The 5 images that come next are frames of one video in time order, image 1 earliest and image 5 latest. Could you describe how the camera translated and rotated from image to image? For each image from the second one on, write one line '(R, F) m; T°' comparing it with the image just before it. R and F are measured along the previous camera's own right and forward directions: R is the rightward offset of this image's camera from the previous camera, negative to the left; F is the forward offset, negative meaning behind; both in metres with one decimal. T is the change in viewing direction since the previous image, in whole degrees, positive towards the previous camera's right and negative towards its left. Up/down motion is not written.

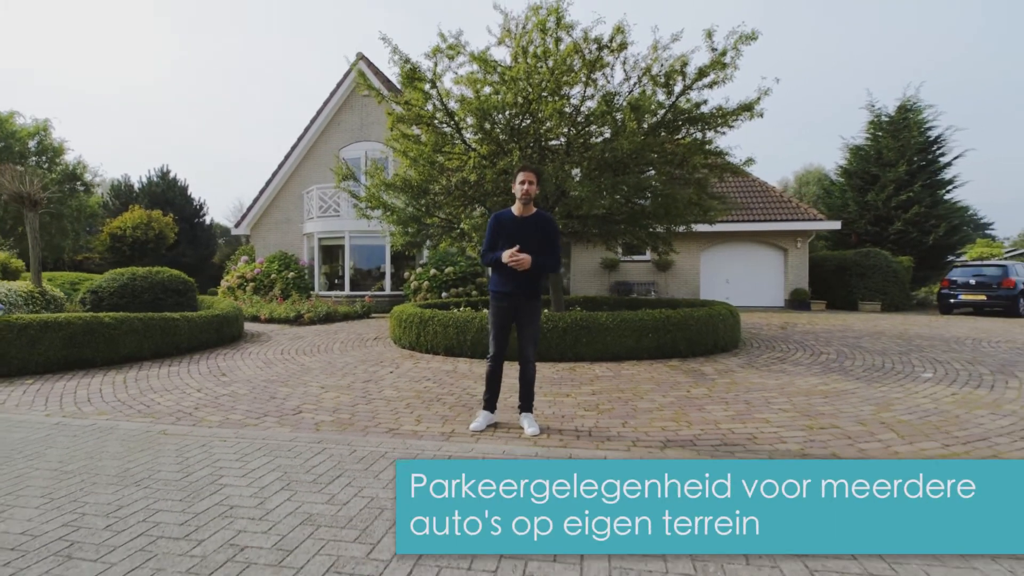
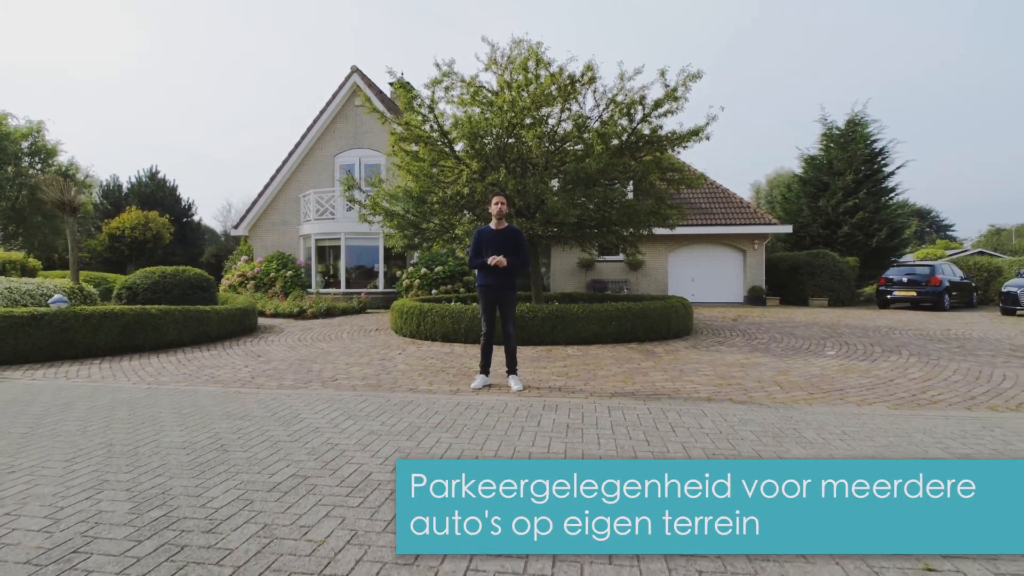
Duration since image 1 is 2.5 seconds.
(-0.1, -1.4) m; +2°
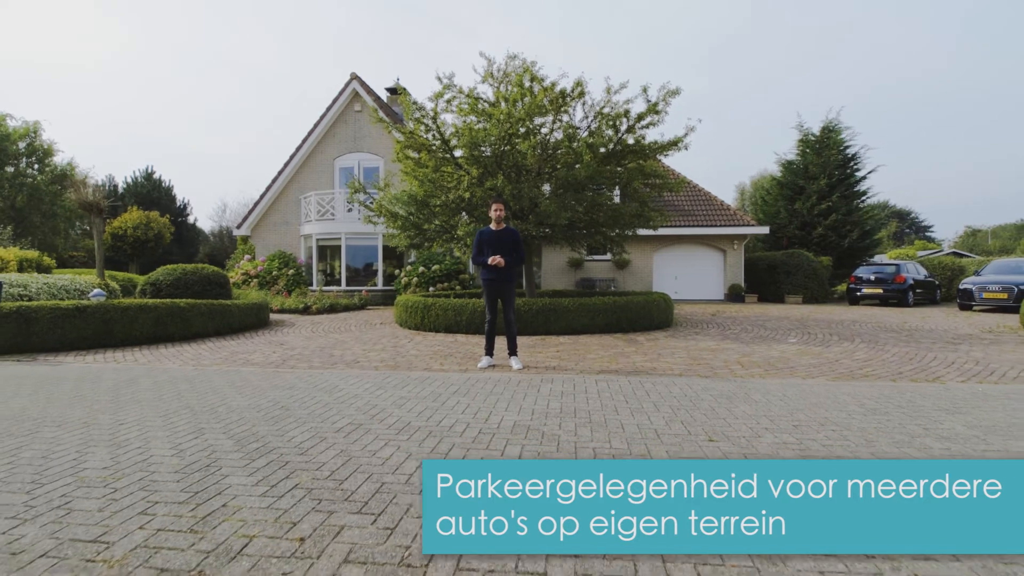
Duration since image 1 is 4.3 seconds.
(-0.2, -0.9) m; +1°
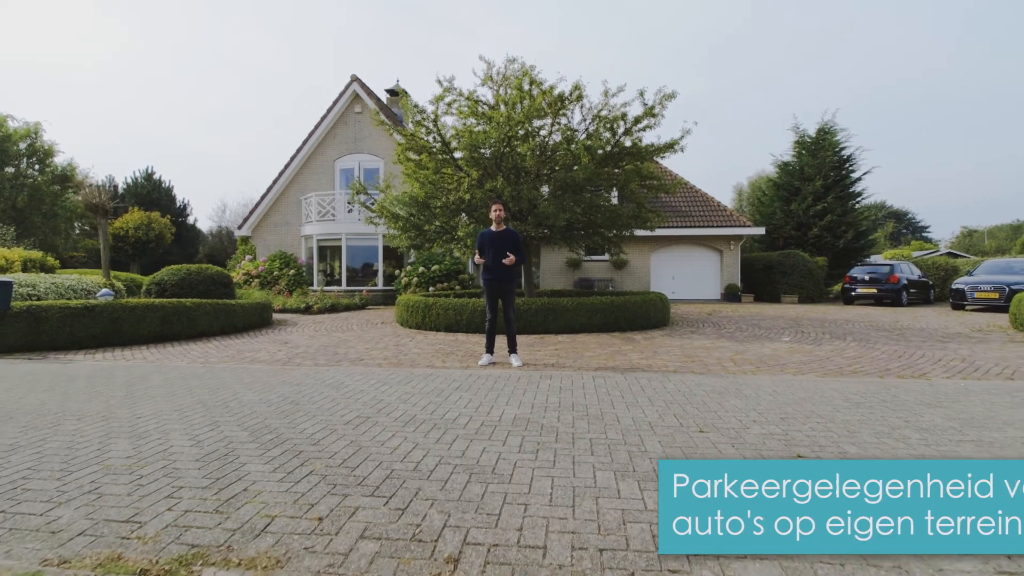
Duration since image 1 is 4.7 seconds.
(0.0, -0.2) m; 0°
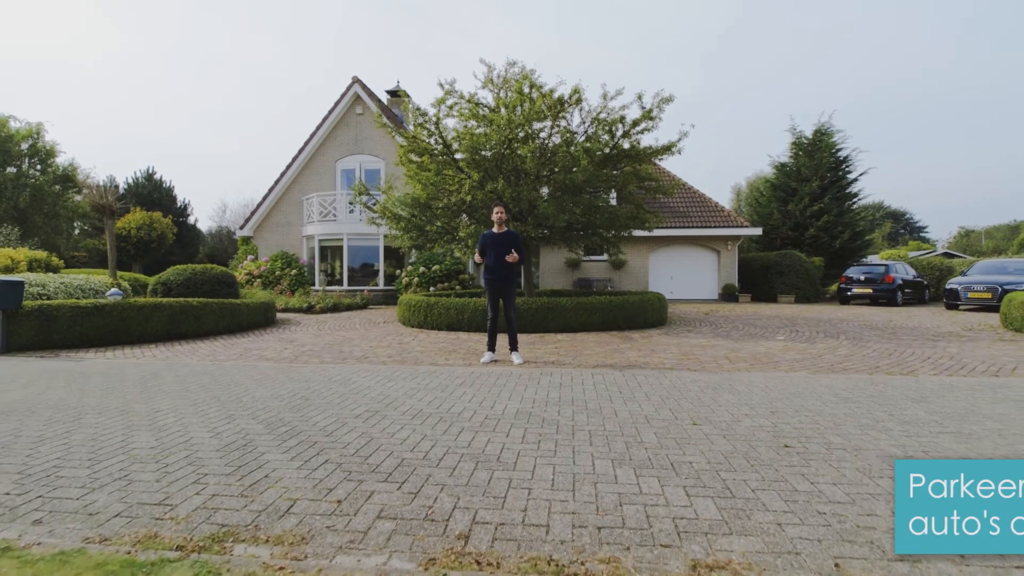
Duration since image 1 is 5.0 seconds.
(0.0, -0.2) m; 0°
